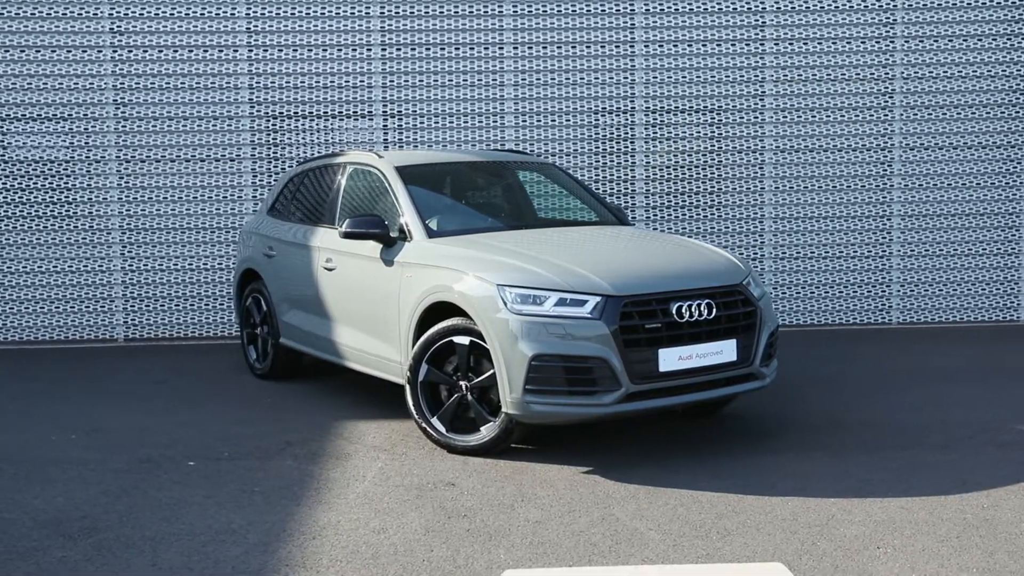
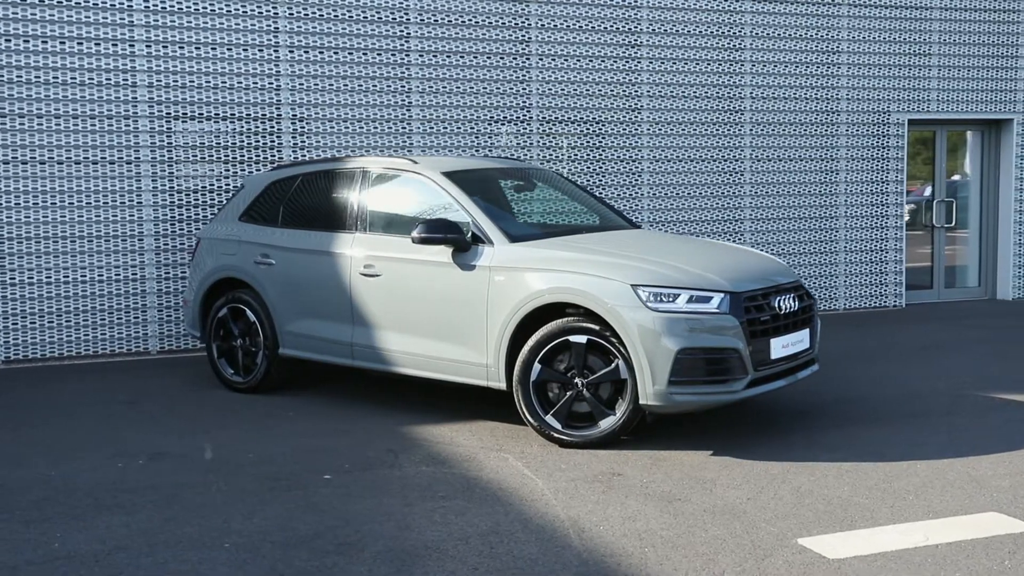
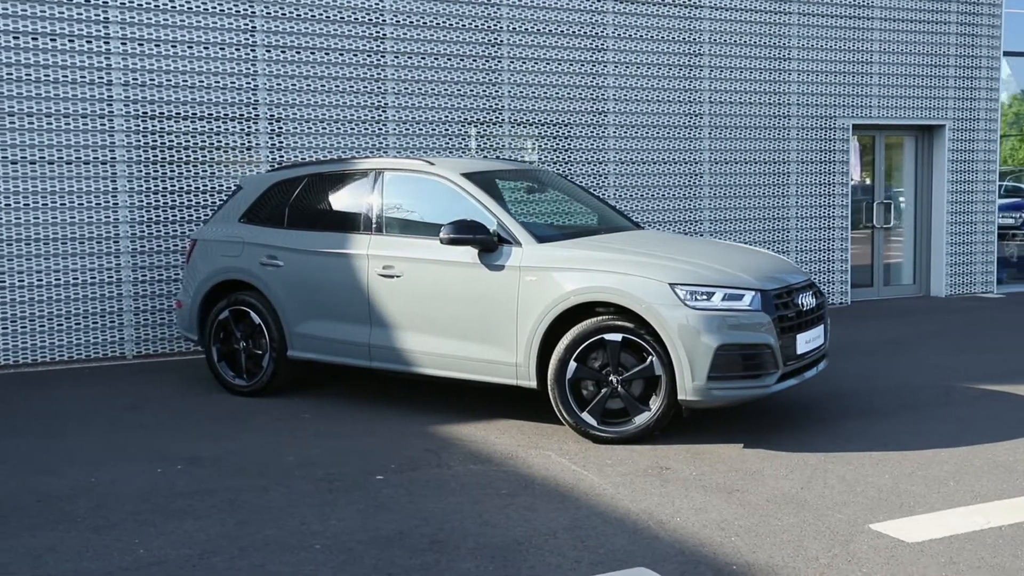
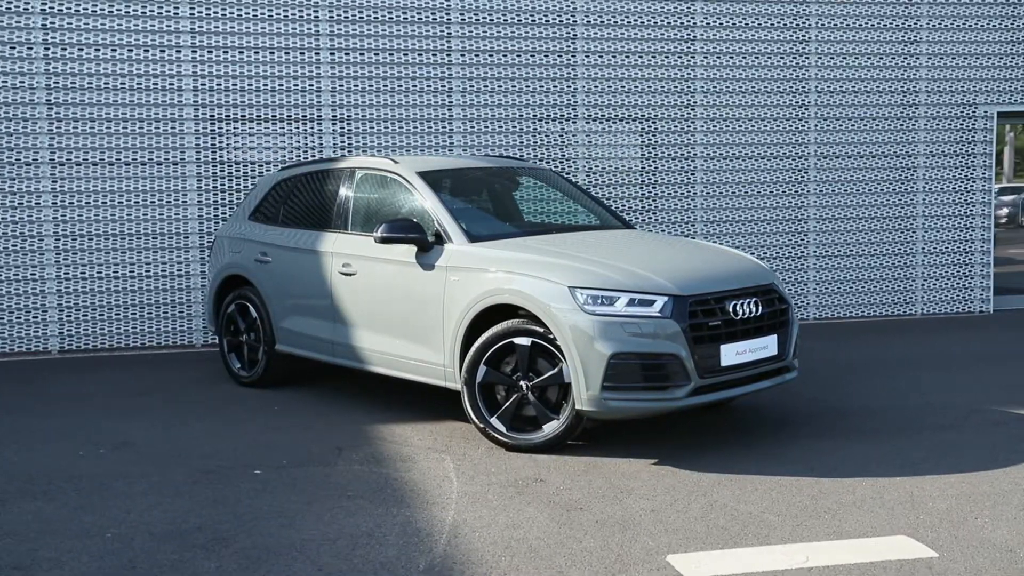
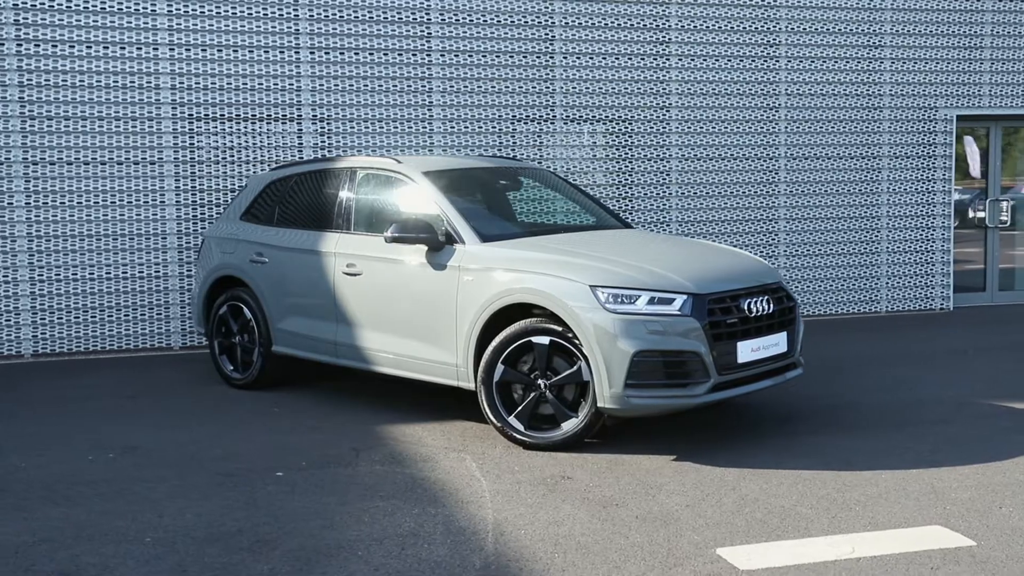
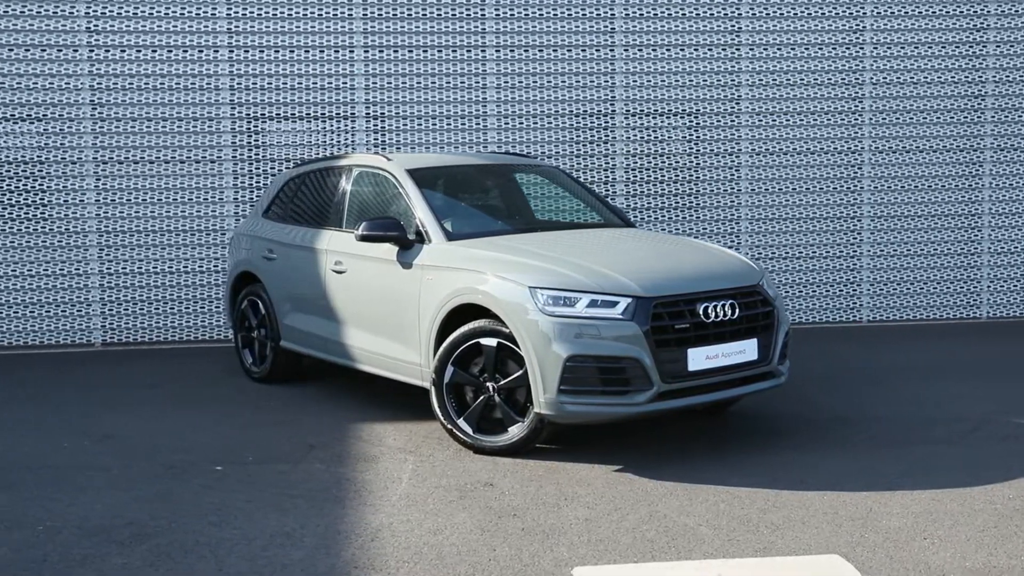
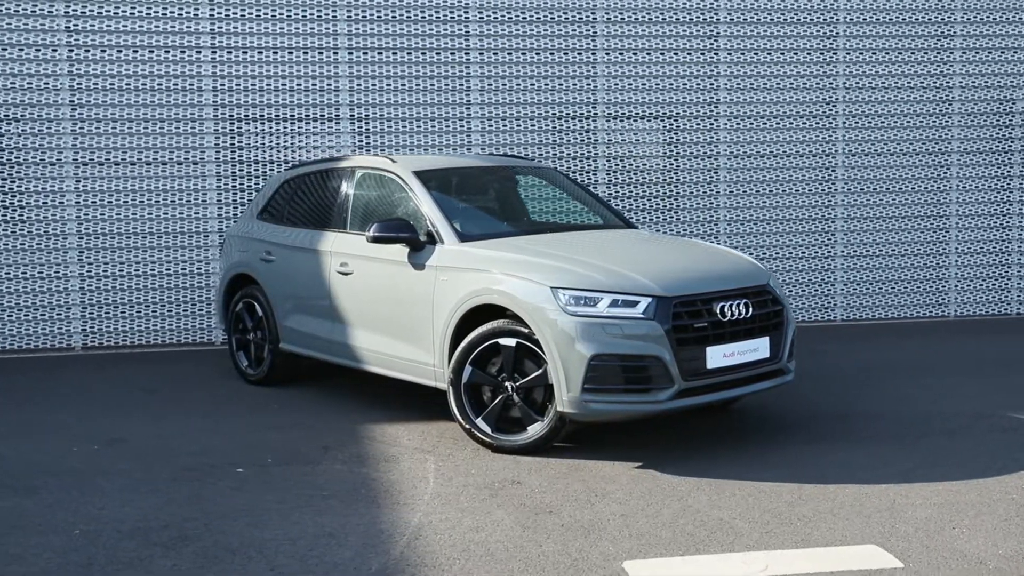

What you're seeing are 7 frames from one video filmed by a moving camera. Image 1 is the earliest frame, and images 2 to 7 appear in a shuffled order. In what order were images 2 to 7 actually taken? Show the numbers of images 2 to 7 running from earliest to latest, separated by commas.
6, 7, 4, 5, 2, 3
